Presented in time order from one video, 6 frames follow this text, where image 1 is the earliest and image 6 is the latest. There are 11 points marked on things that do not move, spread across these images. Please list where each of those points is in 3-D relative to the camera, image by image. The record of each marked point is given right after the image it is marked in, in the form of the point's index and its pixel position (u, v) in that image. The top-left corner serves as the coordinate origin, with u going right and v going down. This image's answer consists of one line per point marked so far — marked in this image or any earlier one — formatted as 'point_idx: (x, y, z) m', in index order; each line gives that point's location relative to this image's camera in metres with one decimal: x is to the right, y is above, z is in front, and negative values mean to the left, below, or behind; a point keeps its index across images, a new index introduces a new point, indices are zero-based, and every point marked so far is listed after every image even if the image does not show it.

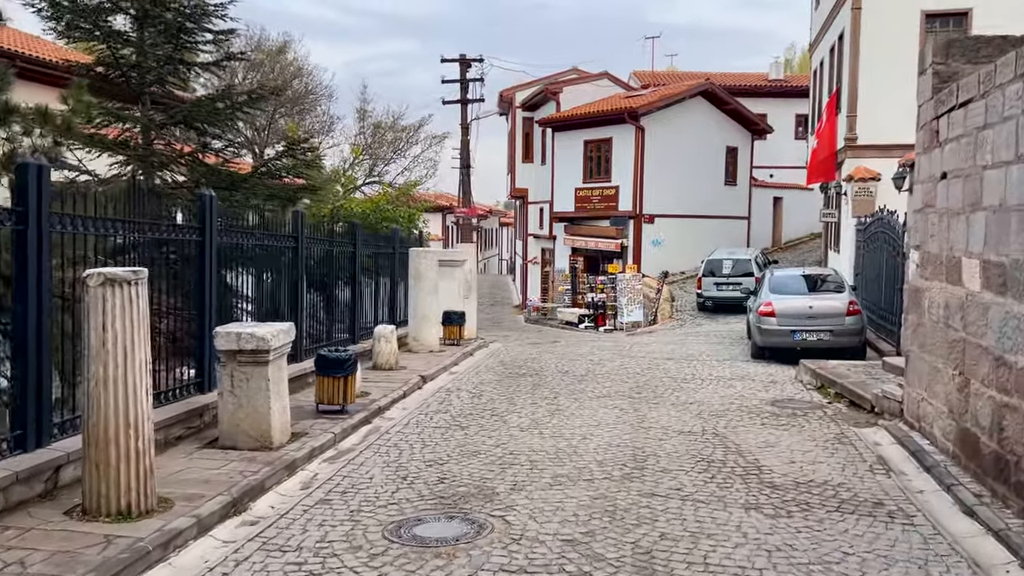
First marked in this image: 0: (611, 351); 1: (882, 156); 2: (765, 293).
0: (+1.9, -1.2, +16.5) m
1: (+8.5, +3.0, +19.5) m
2: (+4.6, -0.1, +15.5) m
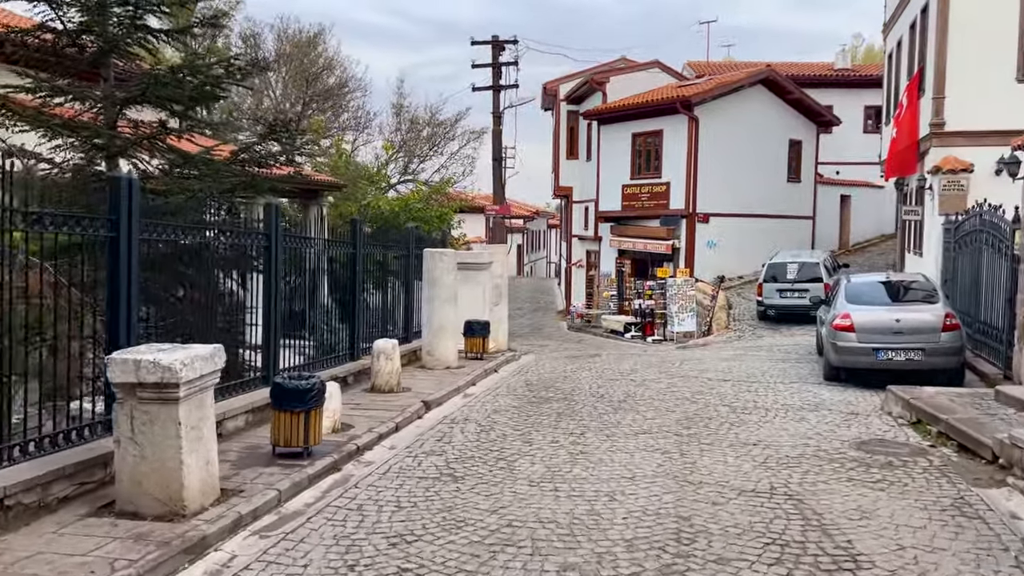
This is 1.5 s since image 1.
0: (+2.4, -1.4, +14.2) m
1: (+9.2, +2.8, +16.9) m
2: (+5.0, -0.2, +13.1) m
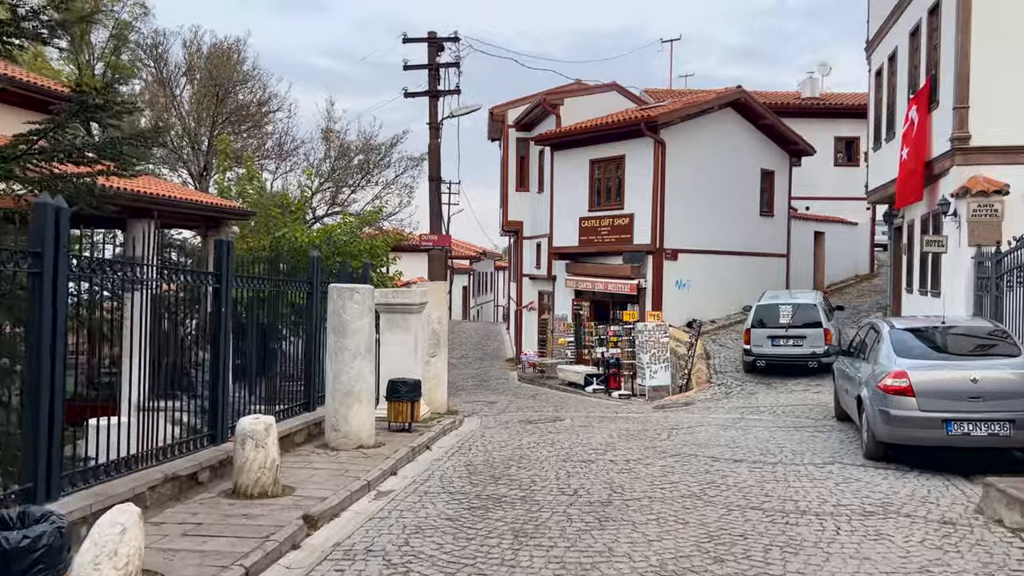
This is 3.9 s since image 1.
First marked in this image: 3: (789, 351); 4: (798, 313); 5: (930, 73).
0: (+1.6, -2.0, +10.8) m
1: (+8.2, +2.1, +14.1) m
2: (+4.3, -0.8, +9.9) m
3: (+5.4, -1.2, +16.6) m
4: (+5.7, -0.5, +16.8) m
5: (+7.9, +4.1, +16.1) m
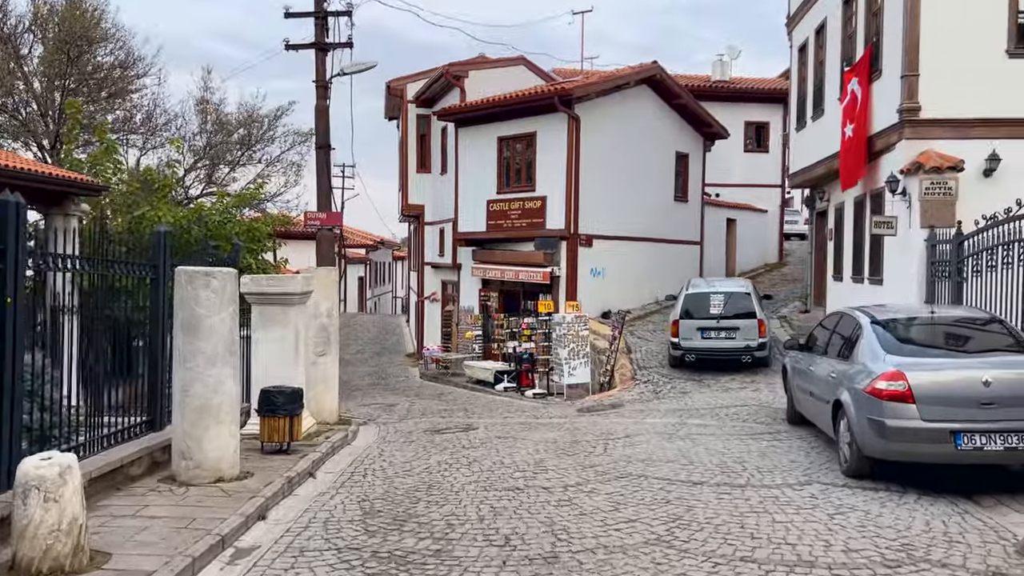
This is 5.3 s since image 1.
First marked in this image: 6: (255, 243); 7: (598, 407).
0: (+0.6, -1.8, +8.9) m
1: (+6.8, +2.3, +12.9) m
2: (+3.4, -0.6, +8.3) m
3: (+3.7, -1.0, +15.1) m
4: (+4.0, -0.2, +15.3) m
5: (+6.3, +4.3, +14.9) m
6: (-5.5, +1.0, +18.2) m
7: (+1.3, -1.9, +13.2) m
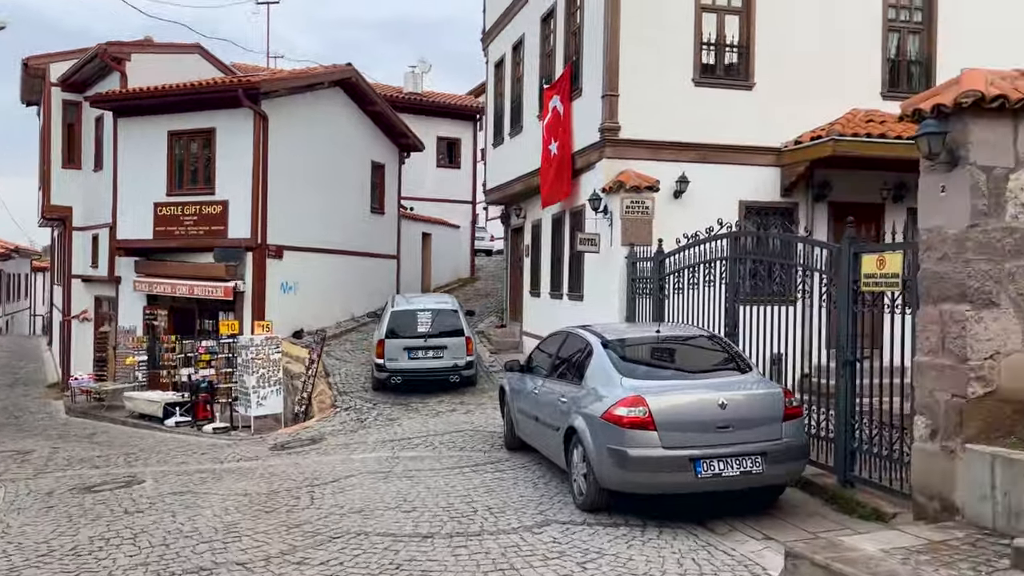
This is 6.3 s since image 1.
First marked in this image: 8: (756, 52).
0: (-2.0, -2.0, +7.3) m
1: (+2.2, +2.0, +13.3) m
2: (+0.8, -0.8, +7.7) m
3: (-1.4, -1.3, +14.2) m
4: (-1.3, -0.5, +14.5) m
5: (+1.0, +4.0, +15.0) m
6: (-11.2, +0.7, +13.8) m
7: (-2.9, -2.1, +11.5) m
8: (+3.9, +3.8, +13.6) m
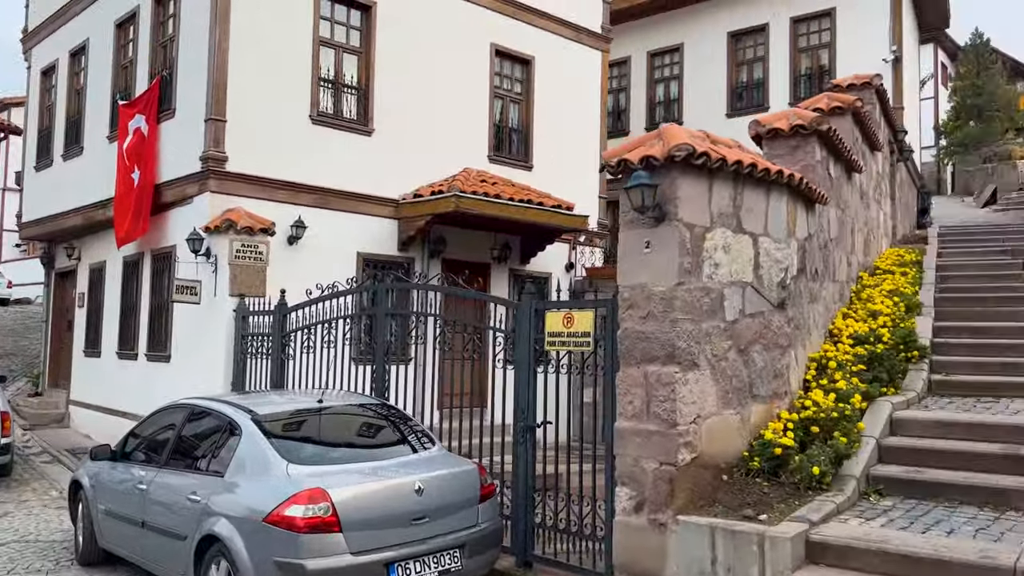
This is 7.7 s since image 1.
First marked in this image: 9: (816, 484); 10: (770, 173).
0: (-4.1, -2.3, +4.1) m
1: (-3.4, +1.2, +11.6) m
2: (-1.9, -1.2, +5.9) m
3: (-7.0, -2.0, +10.4) m
4: (-7.0, -1.3, +10.7) m
5: (-5.3, +3.2, +12.6) m
6: (-15.2, +0.3, +5.3) m
7: (-7.0, -2.6, +7.2) m
8: (-2.1, +2.9, +12.9) m
9: (+2.1, -1.4, +5.9) m
10: (+1.9, +0.9, +6.4) m
